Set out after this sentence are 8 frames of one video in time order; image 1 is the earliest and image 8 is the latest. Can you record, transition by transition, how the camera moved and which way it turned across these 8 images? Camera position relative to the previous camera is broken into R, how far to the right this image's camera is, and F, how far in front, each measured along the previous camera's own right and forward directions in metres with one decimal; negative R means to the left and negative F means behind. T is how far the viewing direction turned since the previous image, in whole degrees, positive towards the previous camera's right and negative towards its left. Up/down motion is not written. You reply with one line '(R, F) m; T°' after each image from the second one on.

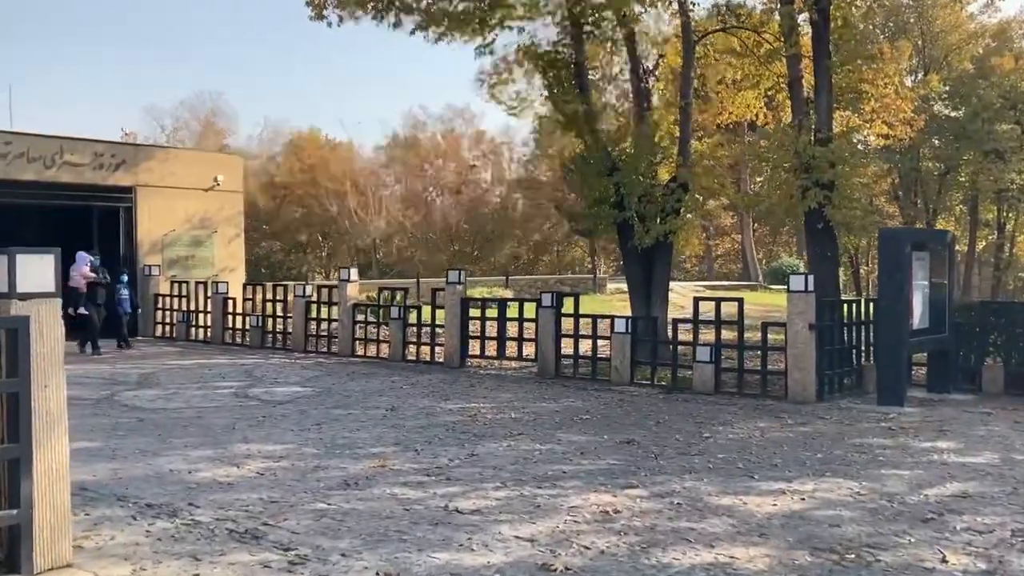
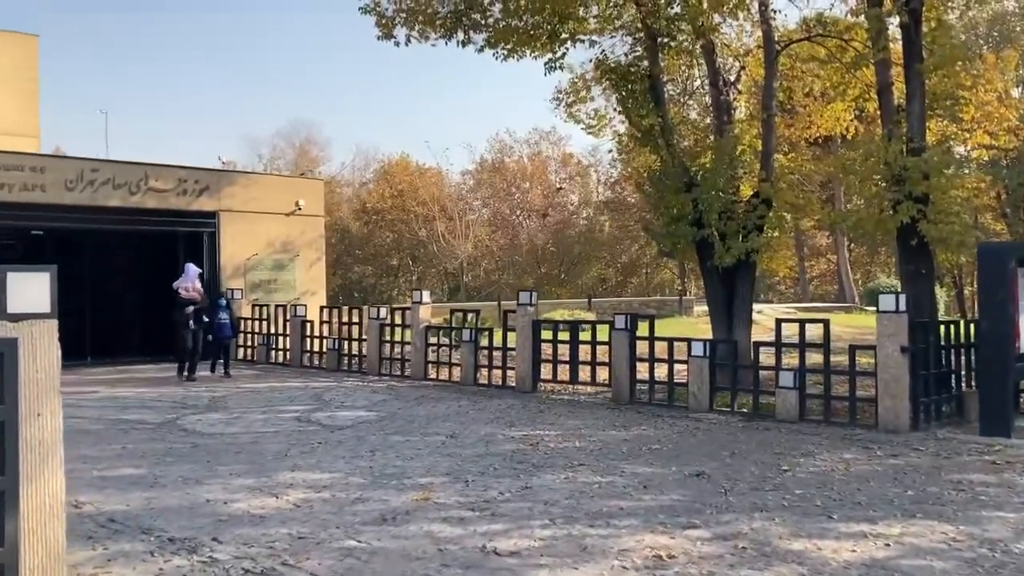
(+0.3, +0.5) m; -6°
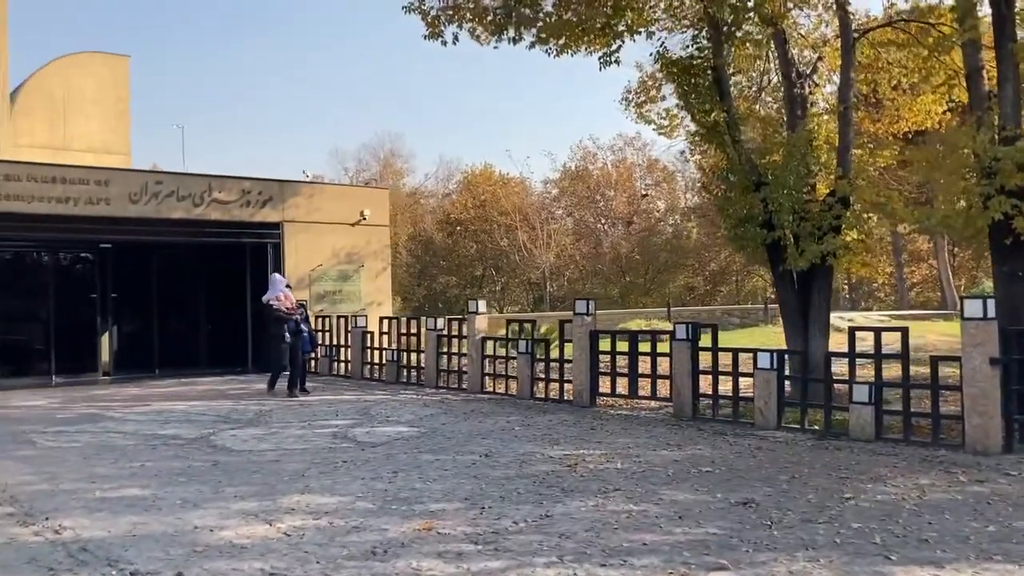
(+0.5, +0.7) m; -6°
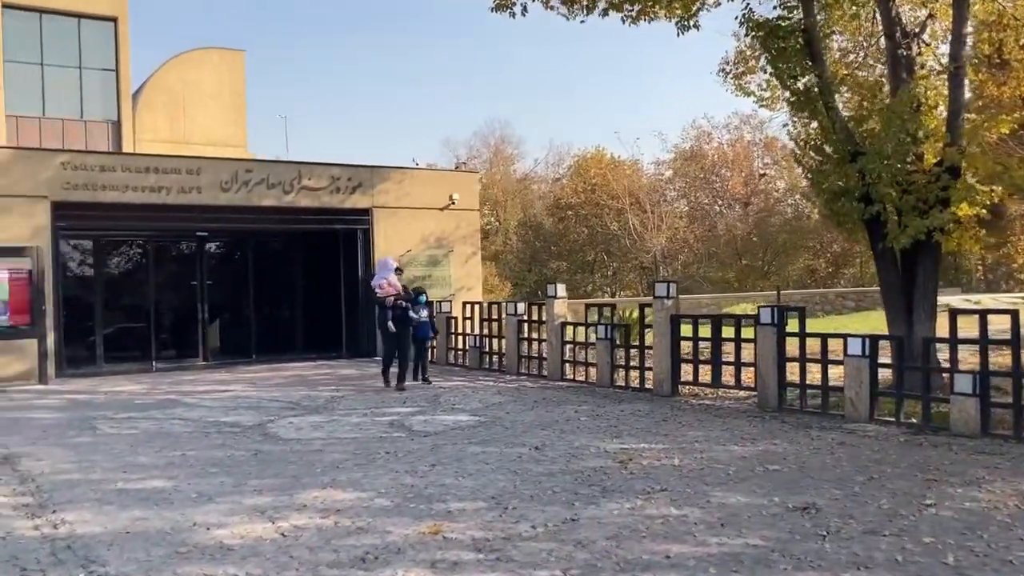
(+0.6, +0.6) m; -7°
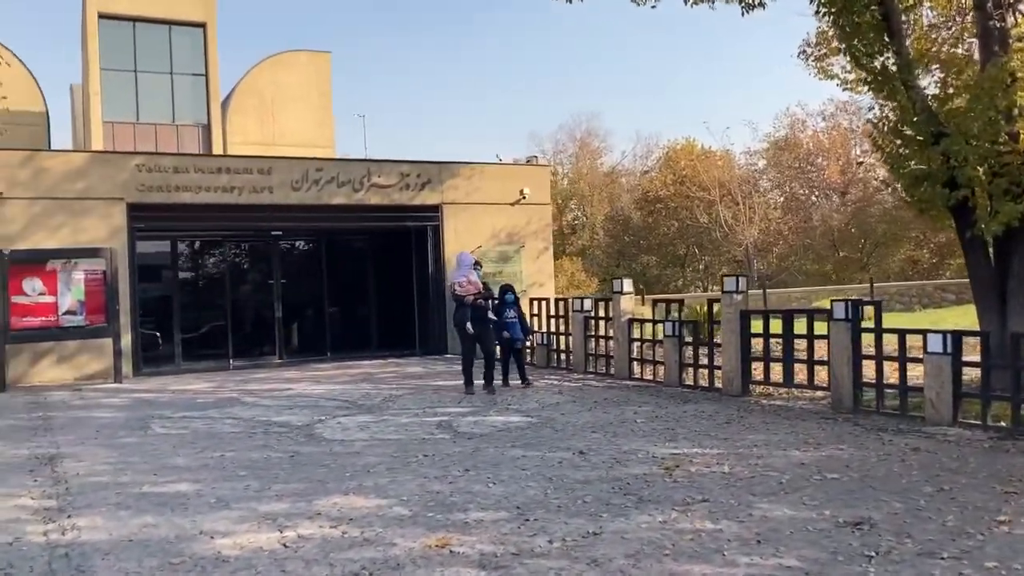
(+0.4, +0.4) m; -6°
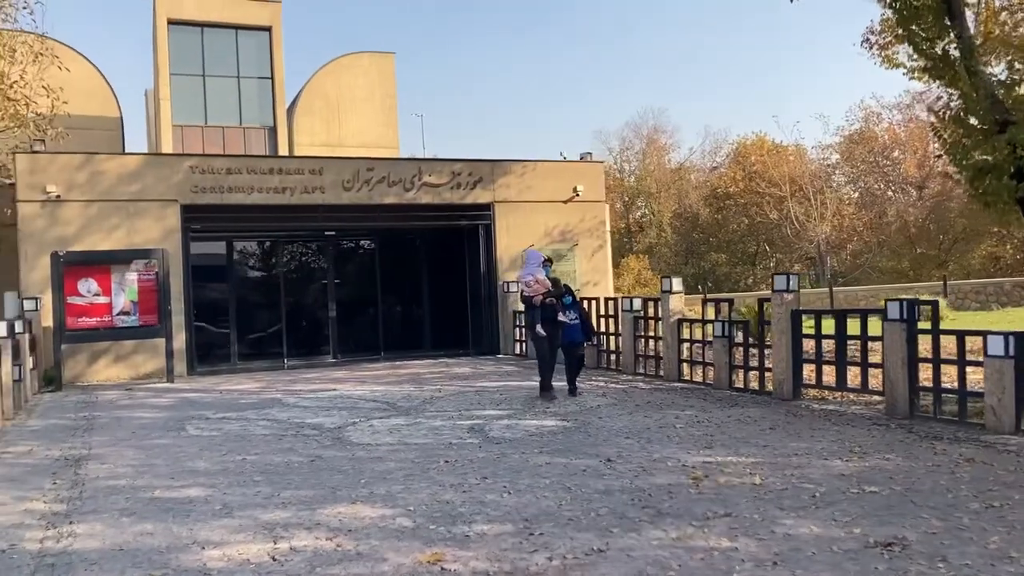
(+0.4, +0.3) m; -4°
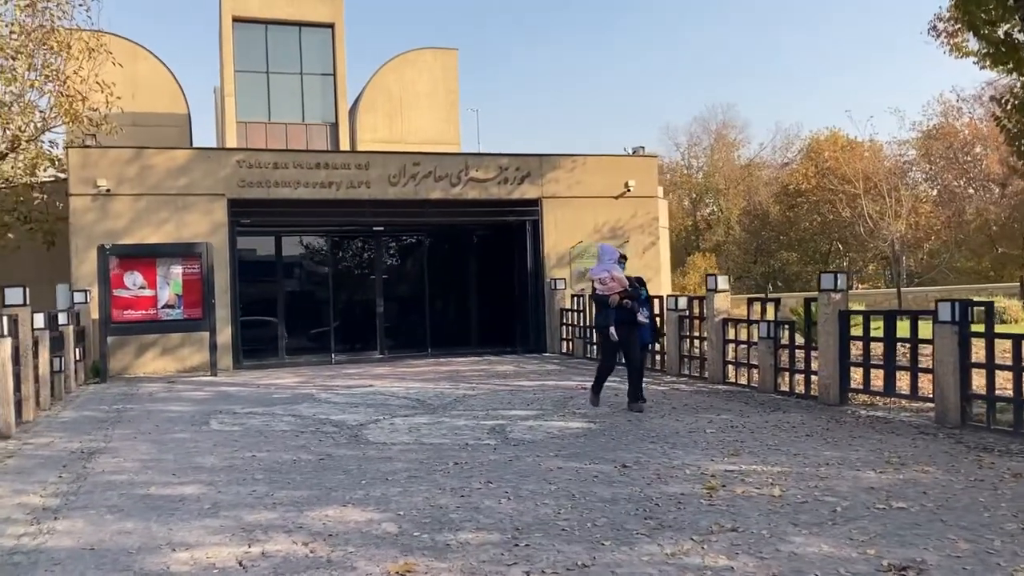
(+0.4, +0.3) m; -4°
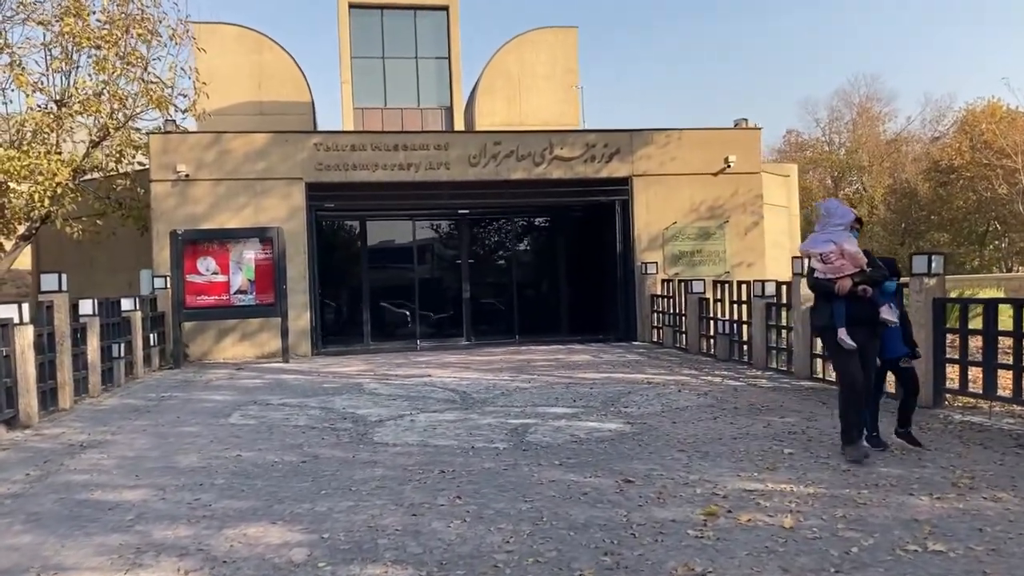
(+1.0, +1.0) m; -9°
